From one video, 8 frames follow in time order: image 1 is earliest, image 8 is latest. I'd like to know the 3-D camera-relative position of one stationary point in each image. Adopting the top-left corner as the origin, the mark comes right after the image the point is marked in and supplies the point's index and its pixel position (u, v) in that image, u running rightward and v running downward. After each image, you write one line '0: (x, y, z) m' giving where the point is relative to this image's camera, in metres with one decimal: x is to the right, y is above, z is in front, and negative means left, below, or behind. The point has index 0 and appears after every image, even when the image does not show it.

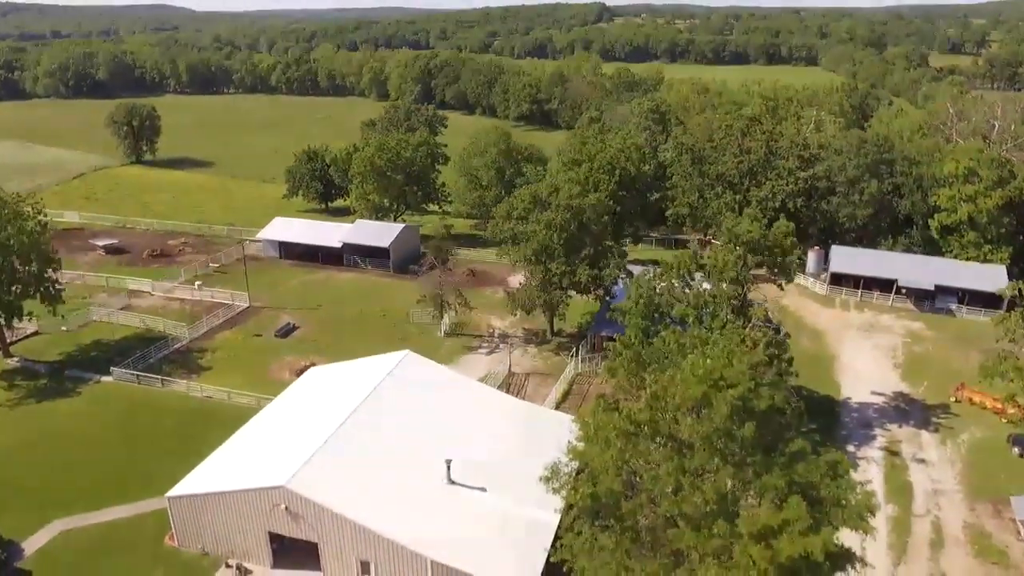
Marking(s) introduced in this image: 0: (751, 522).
0: (+6.0, -5.8, +19.3) m
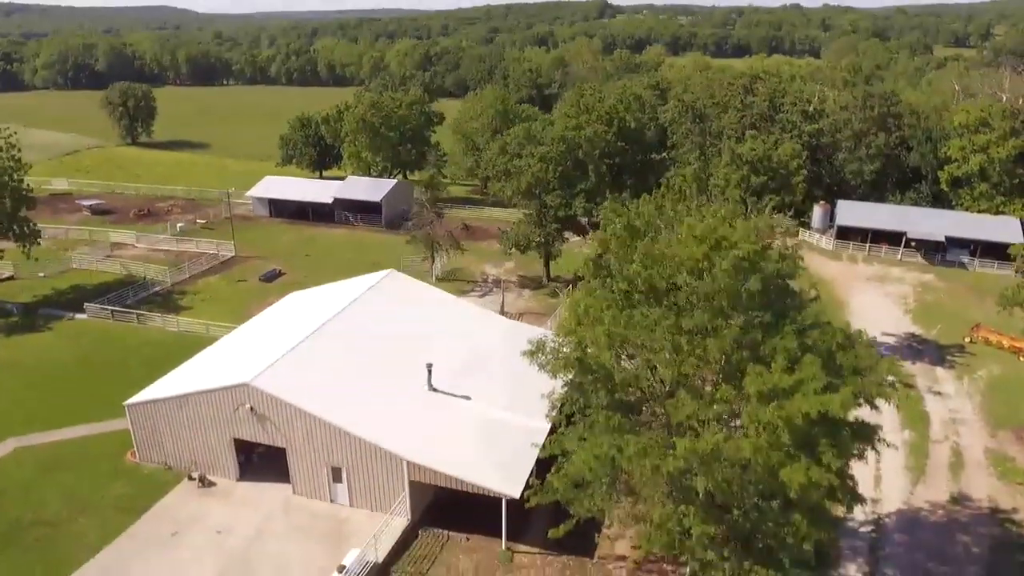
0: (+5.5, -2.0, +17.1) m
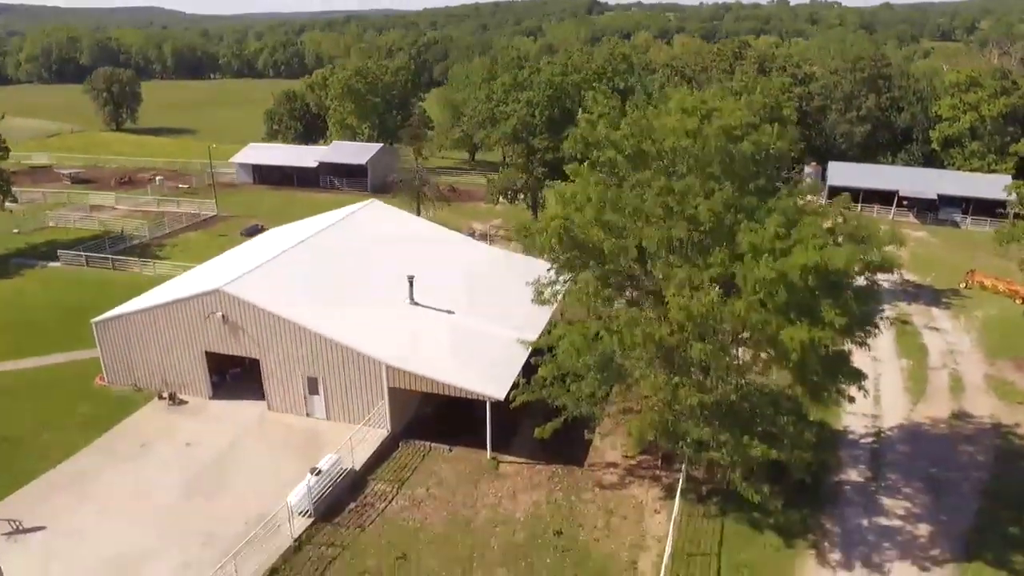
0: (+5.1, +1.1, +16.0) m
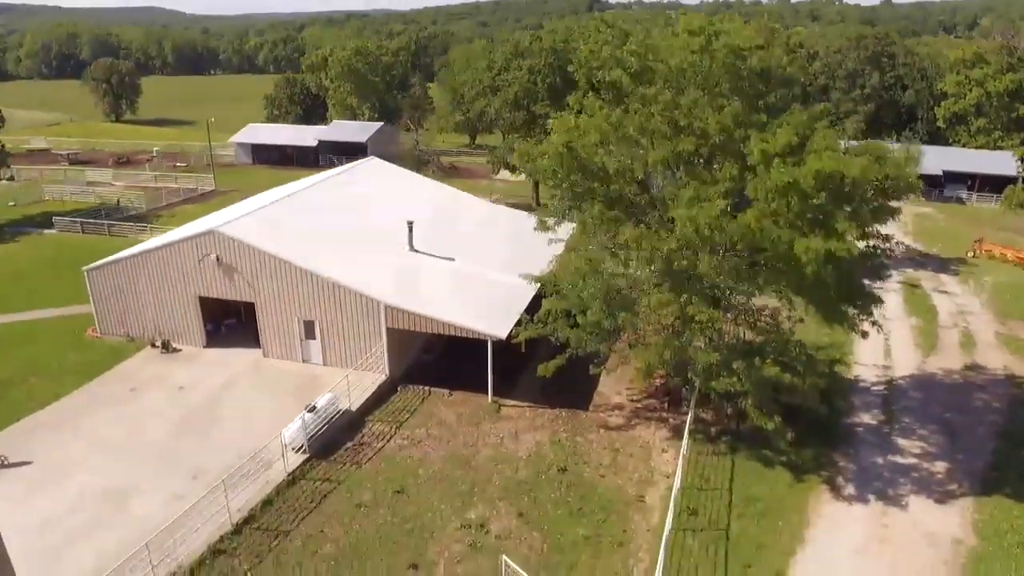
0: (+5.1, +2.8, +15.3) m
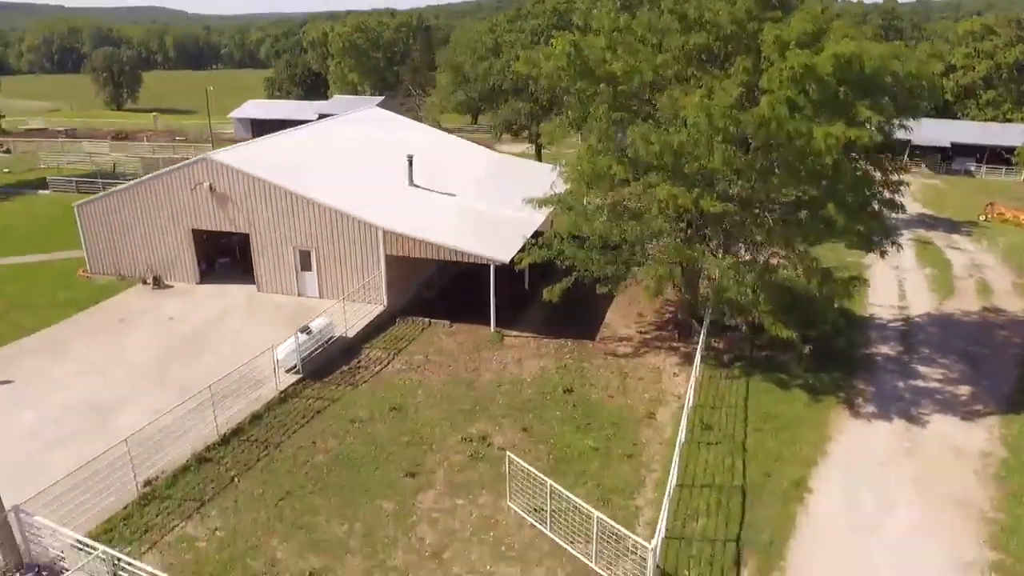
0: (+5.2, +4.8, +14.5) m
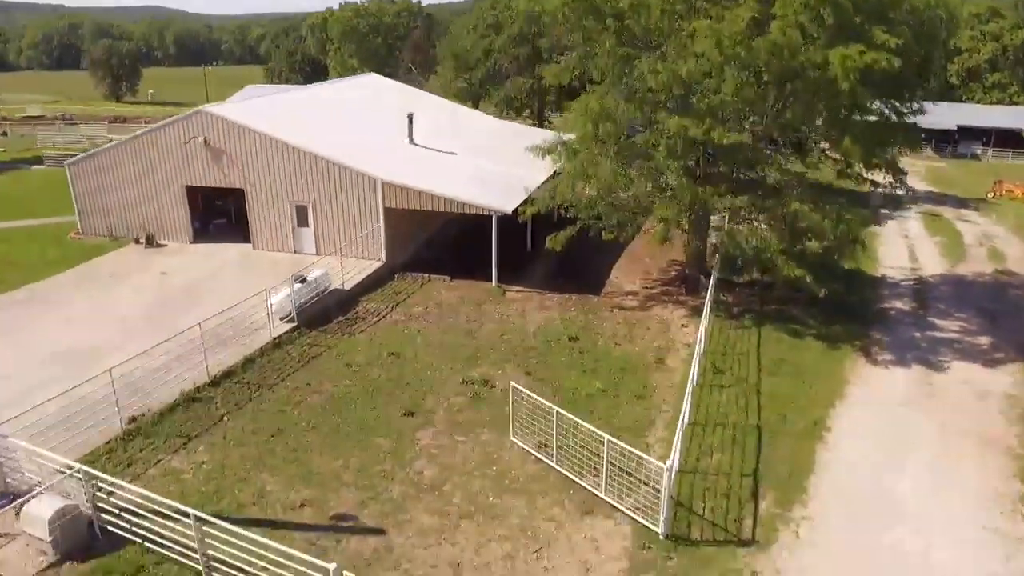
0: (+5.3, +6.0, +13.8) m
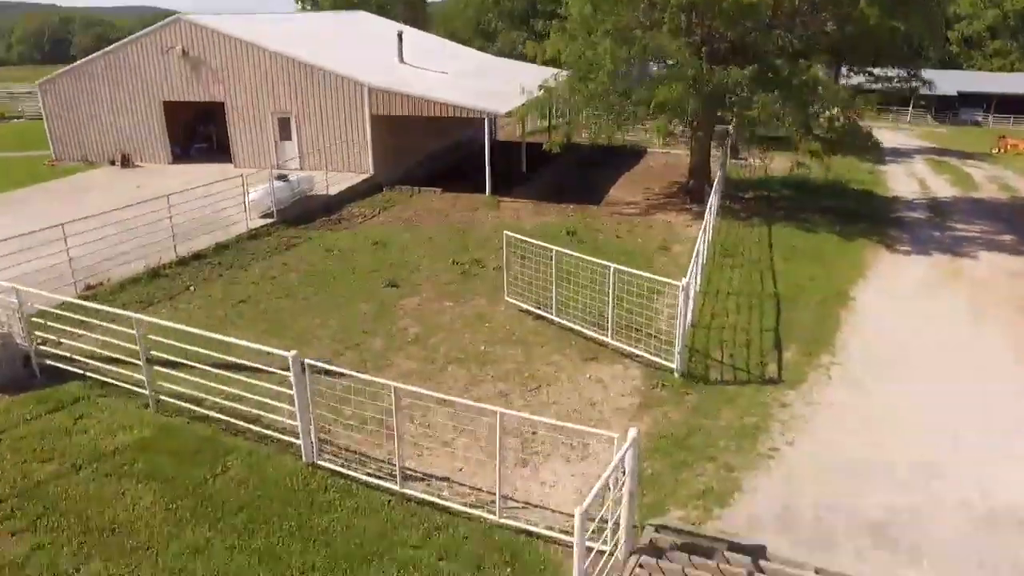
0: (+5.1, +8.3, +12.7) m
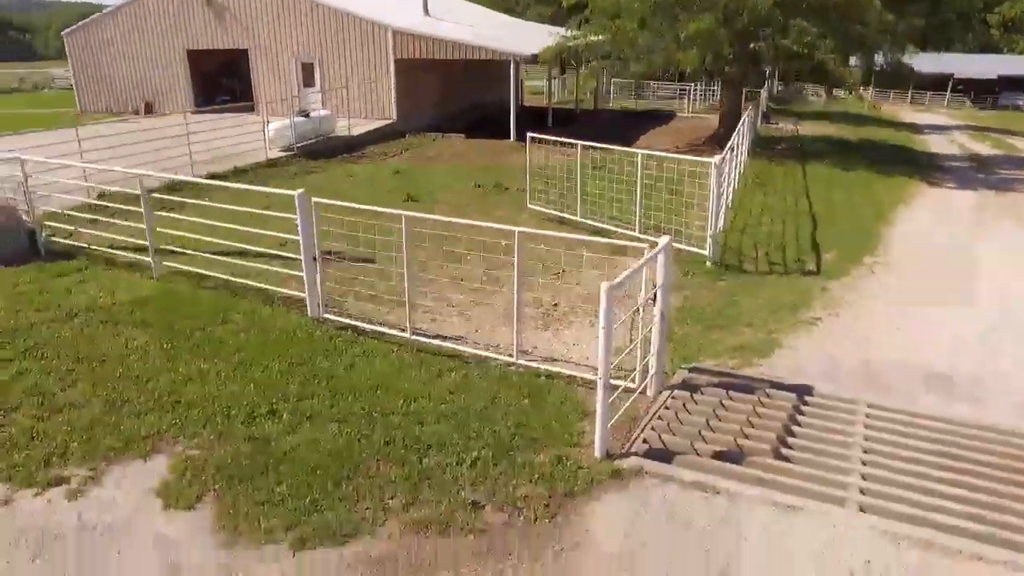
0: (+5.6, +9.5, +12.0) m
